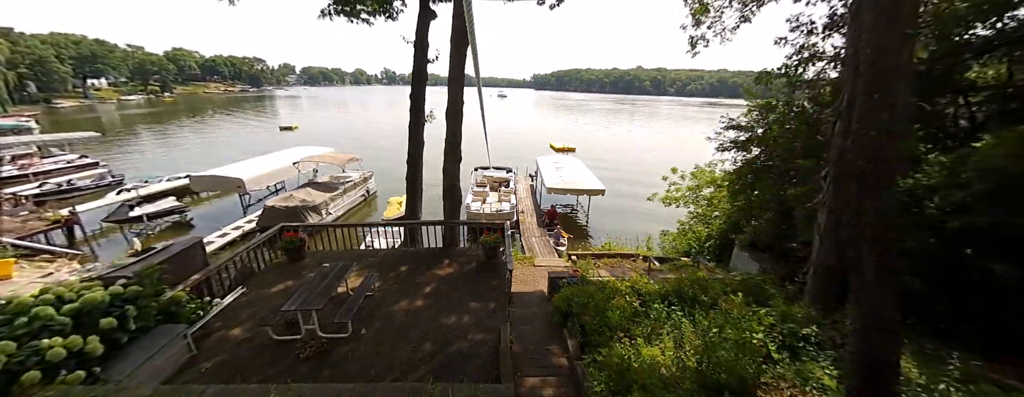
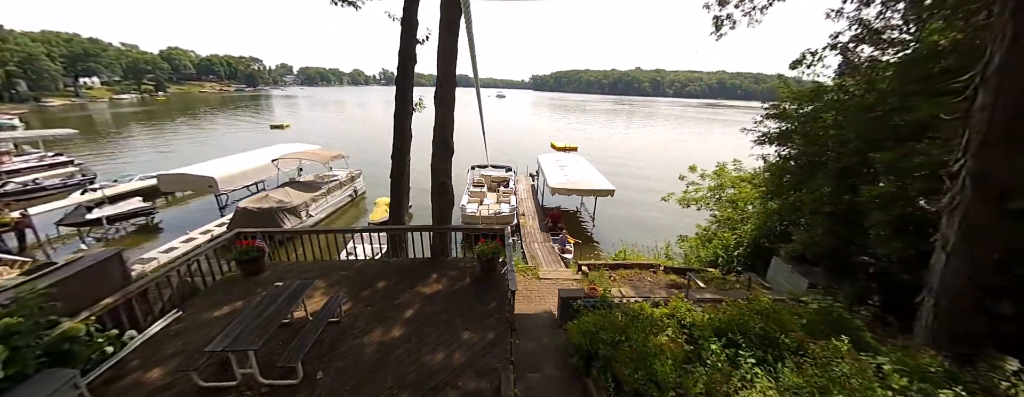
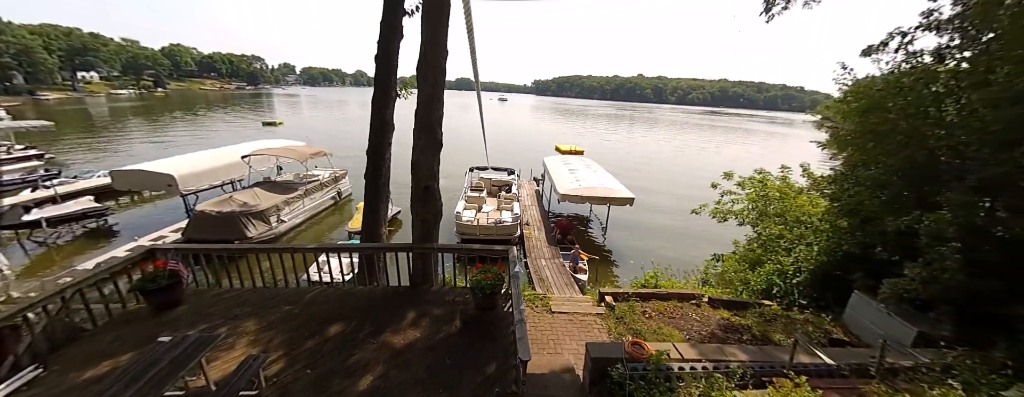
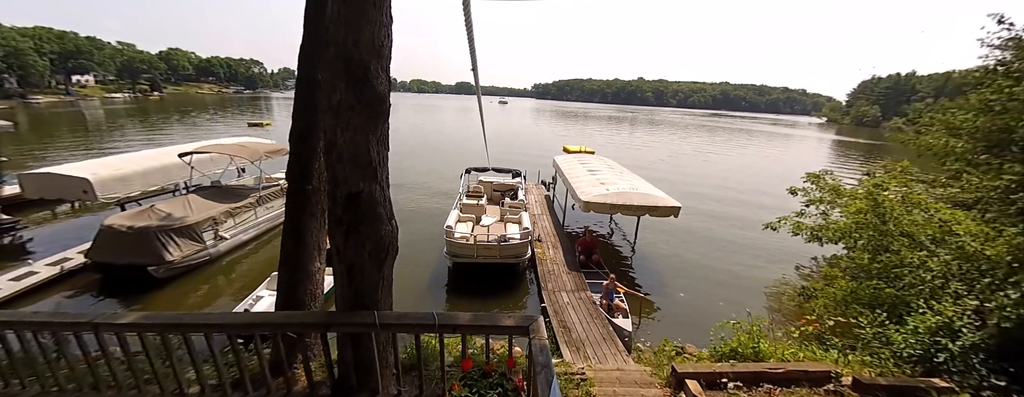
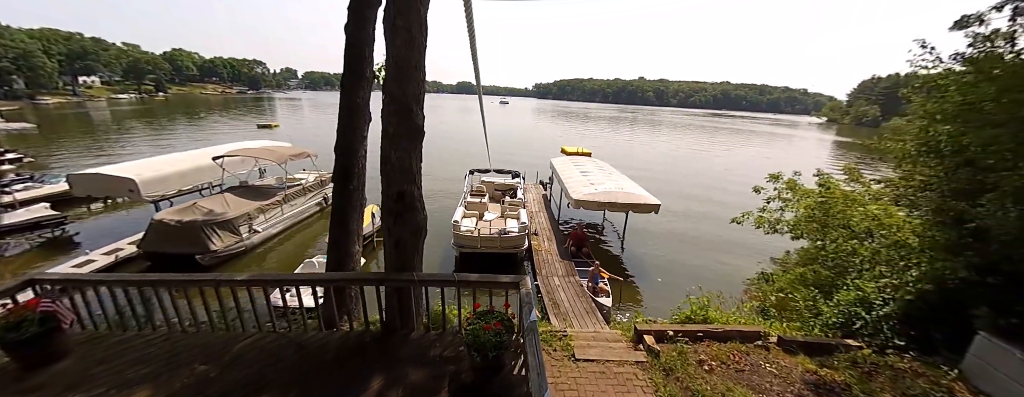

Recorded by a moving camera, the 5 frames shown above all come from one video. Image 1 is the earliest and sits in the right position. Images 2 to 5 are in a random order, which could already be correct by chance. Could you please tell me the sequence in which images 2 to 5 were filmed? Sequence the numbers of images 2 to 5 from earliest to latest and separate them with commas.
2, 3, 5, 4
